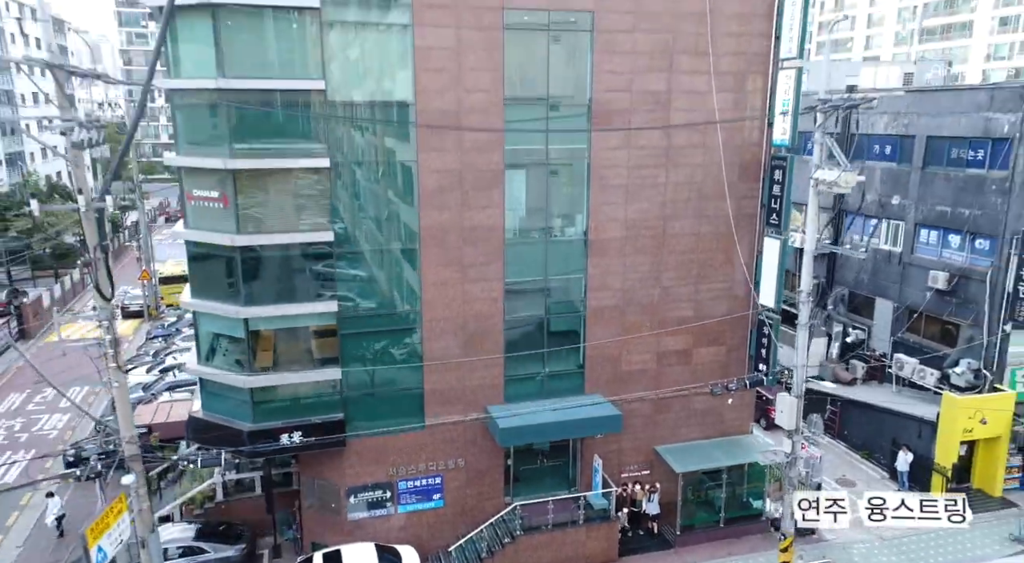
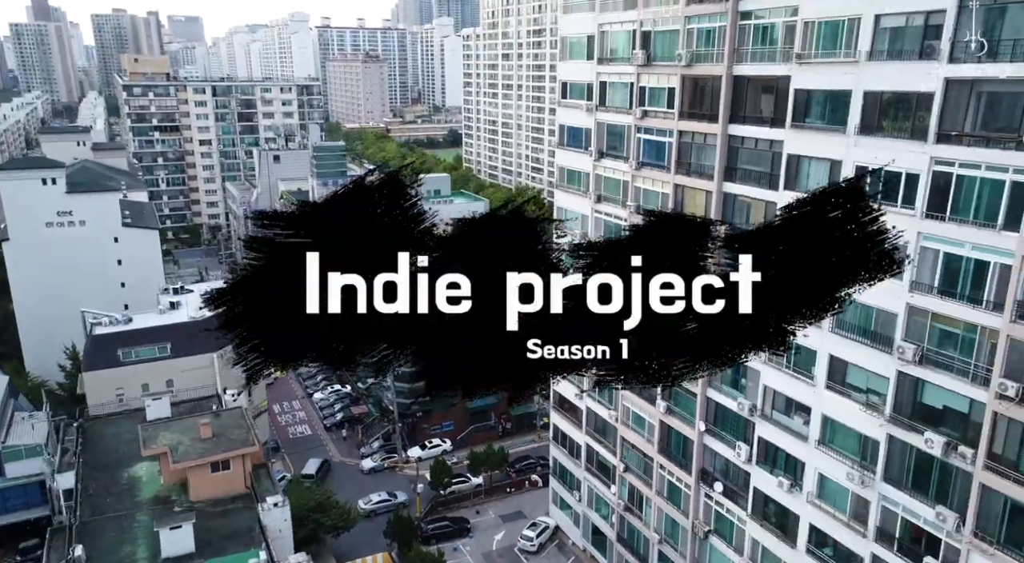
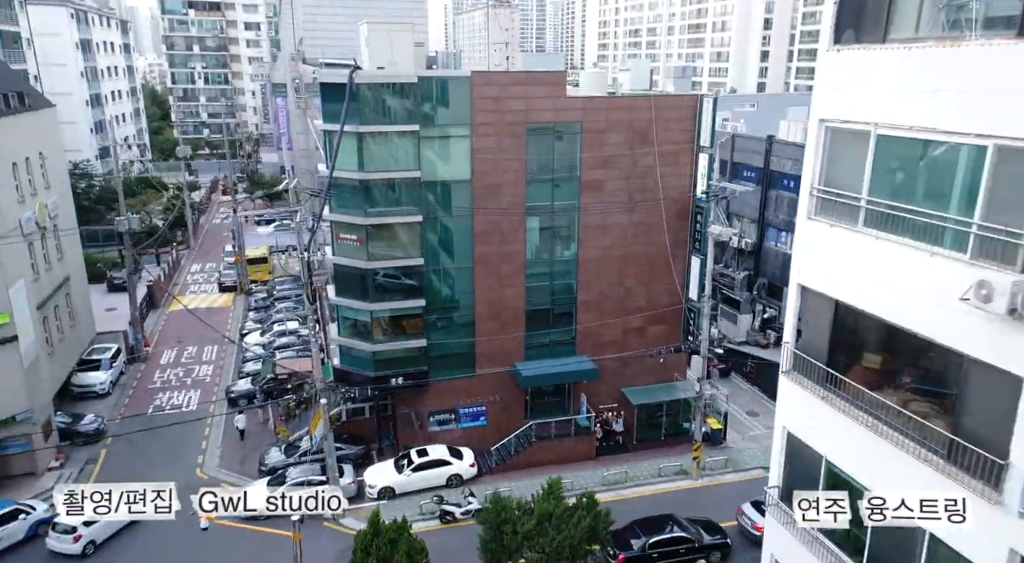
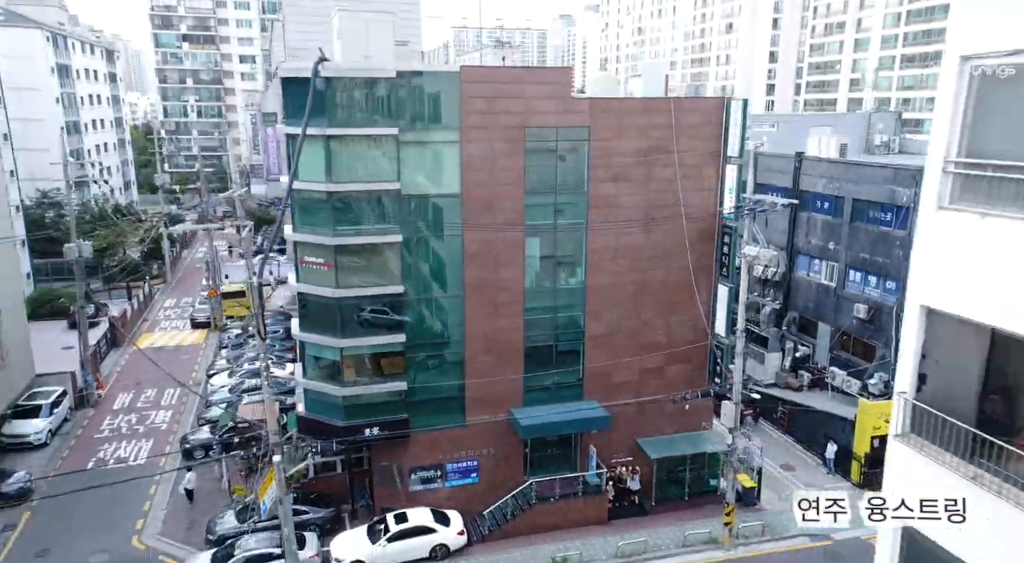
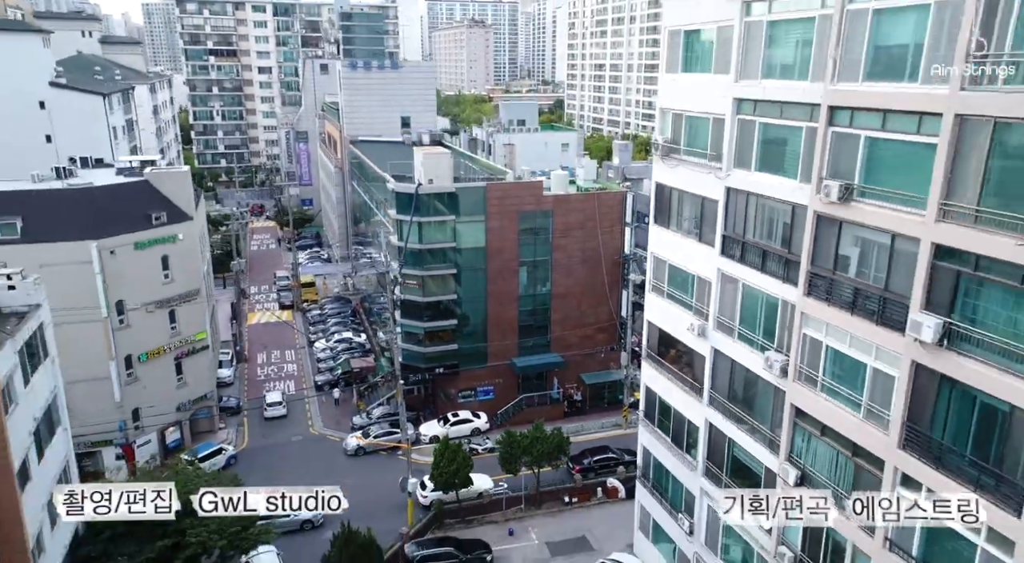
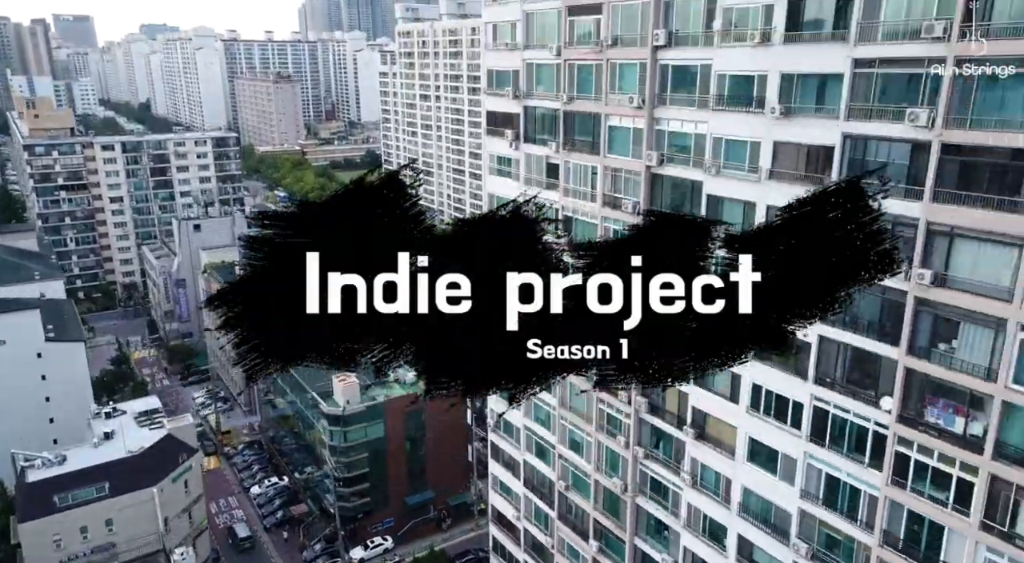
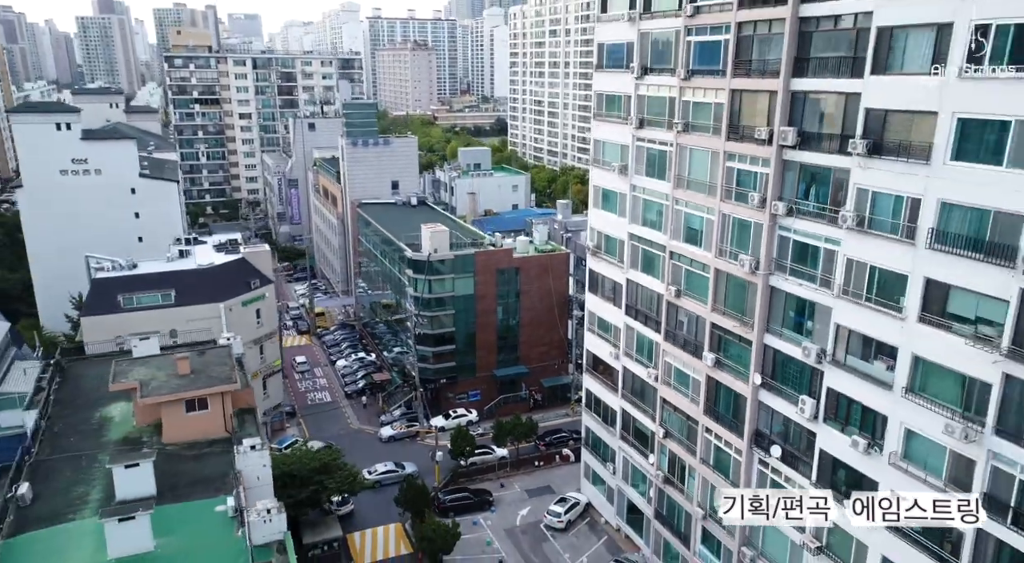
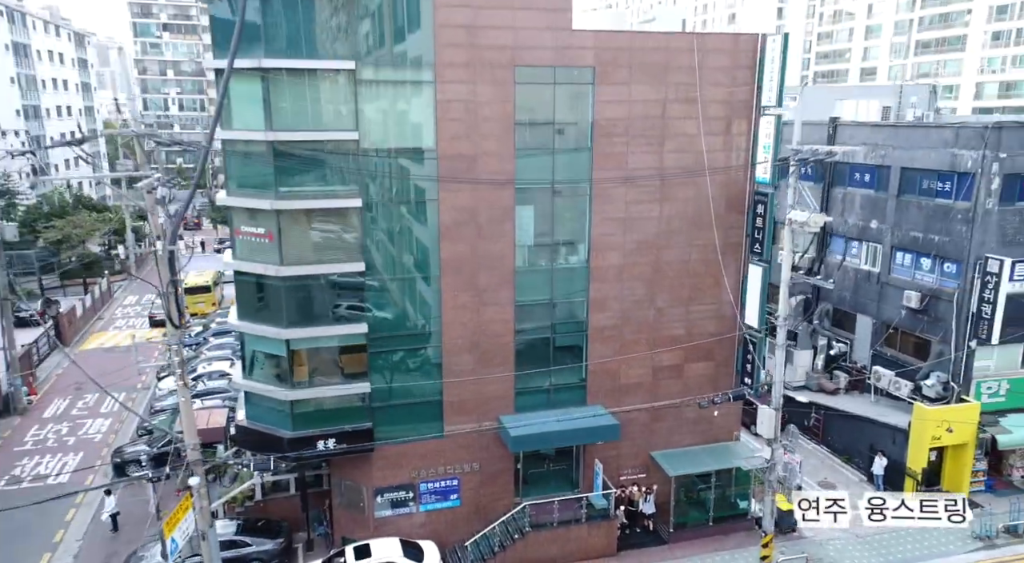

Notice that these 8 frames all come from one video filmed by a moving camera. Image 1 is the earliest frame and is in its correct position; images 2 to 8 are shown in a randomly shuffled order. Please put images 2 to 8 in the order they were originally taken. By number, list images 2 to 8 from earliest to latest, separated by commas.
8, 4, 3, 5, 7, 2, 6
